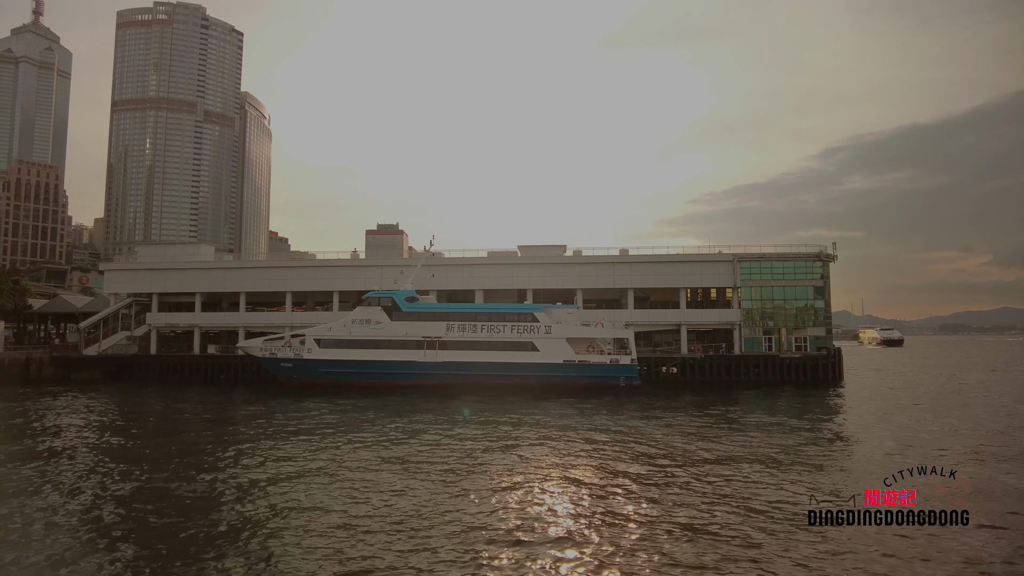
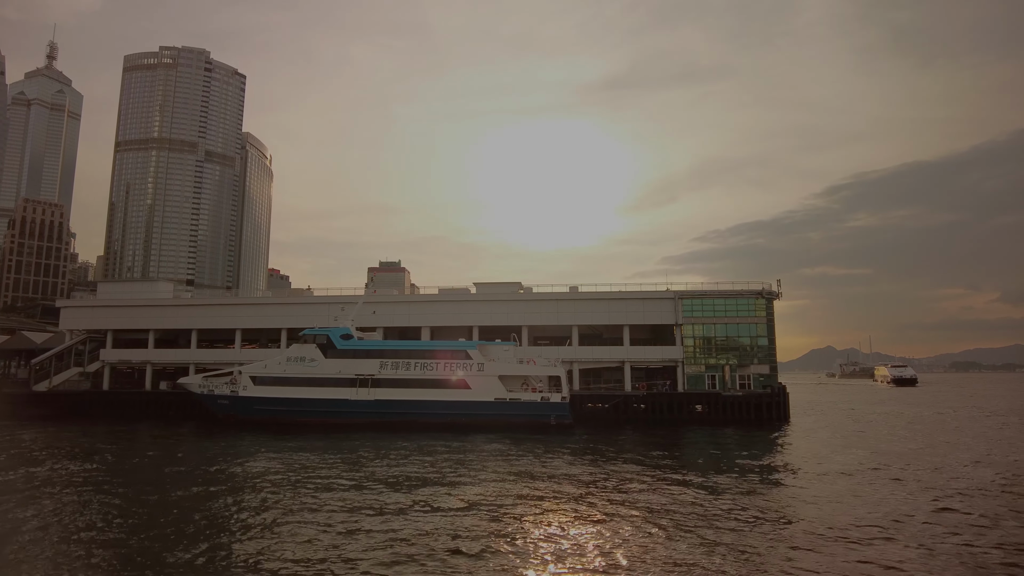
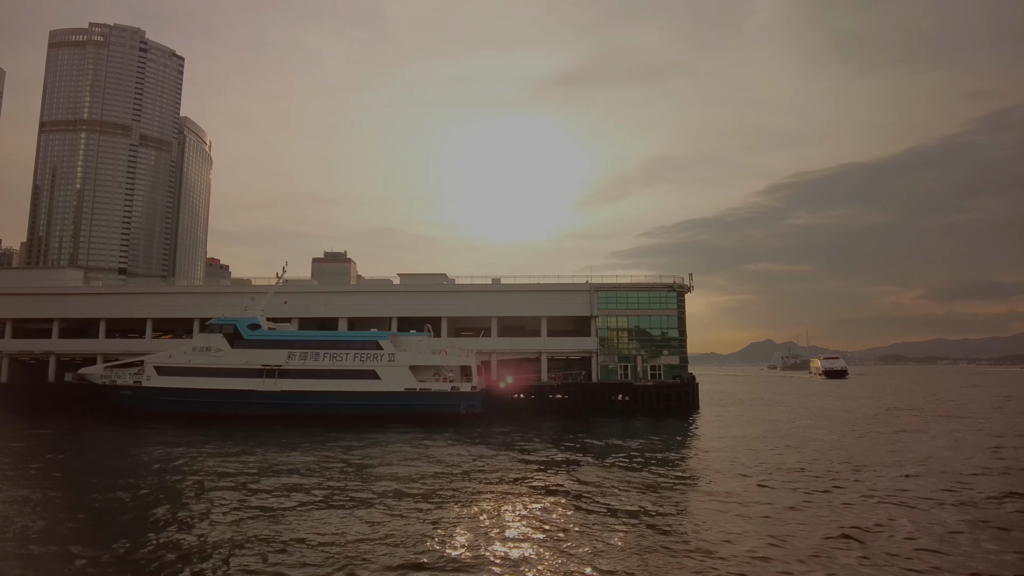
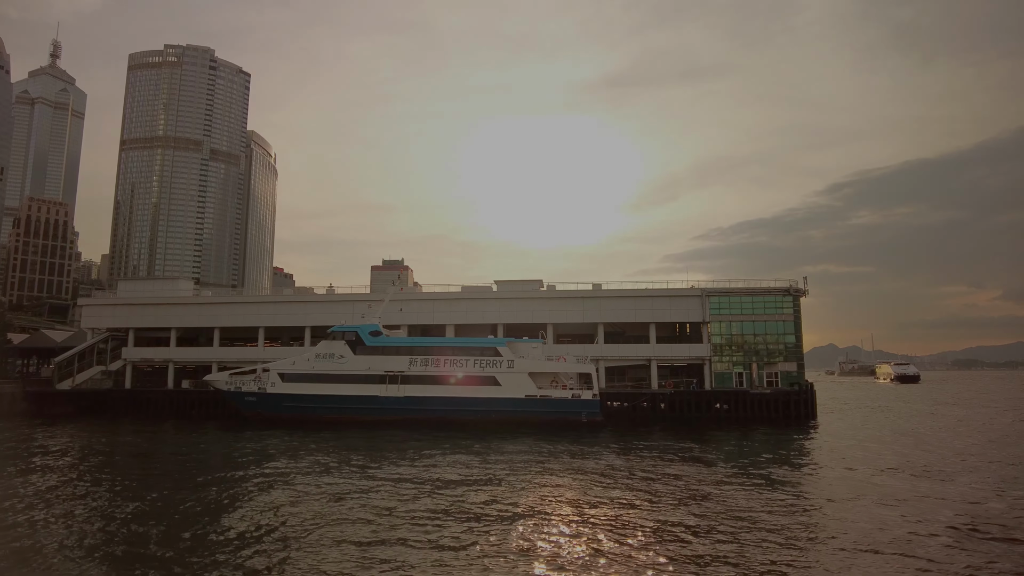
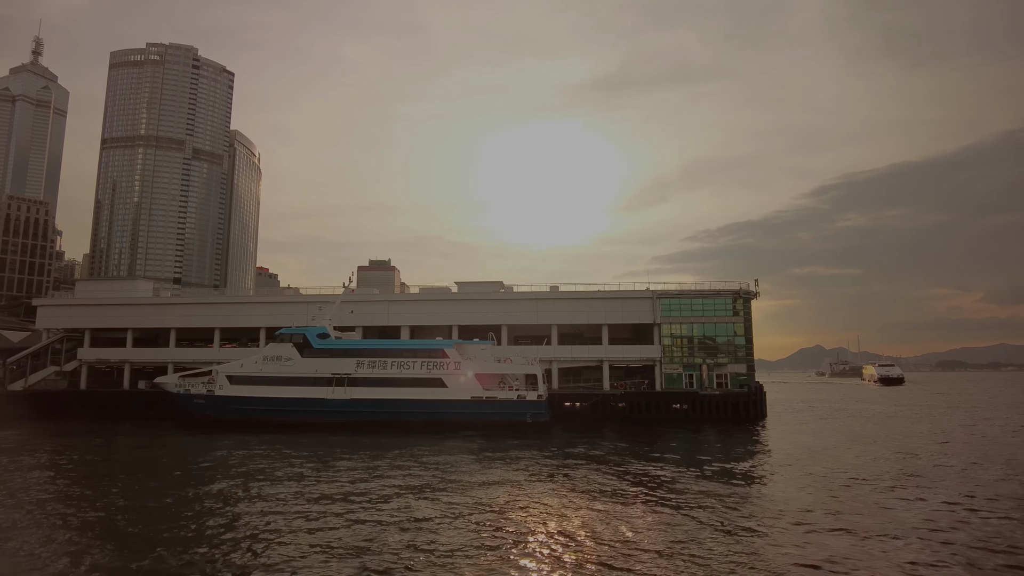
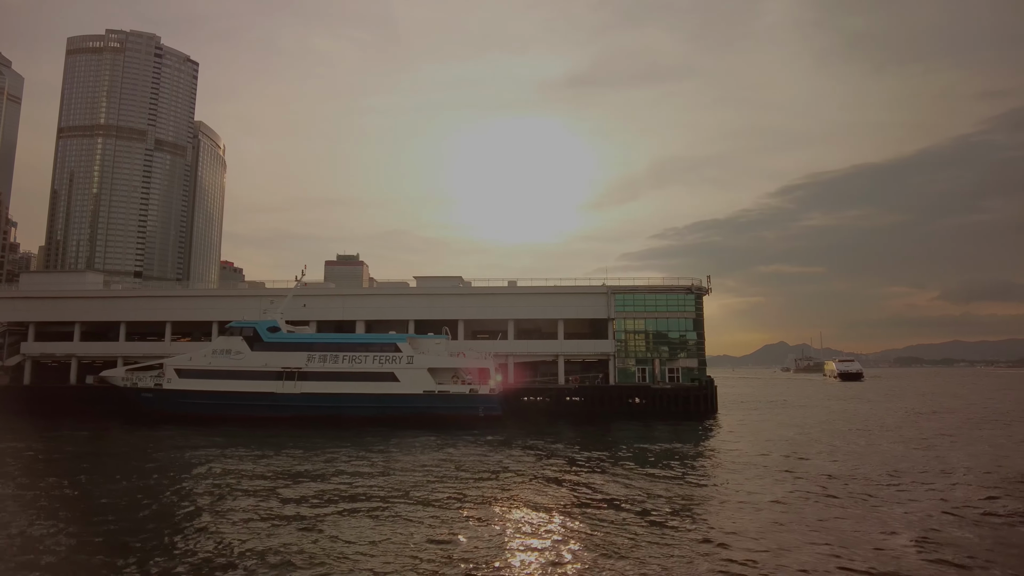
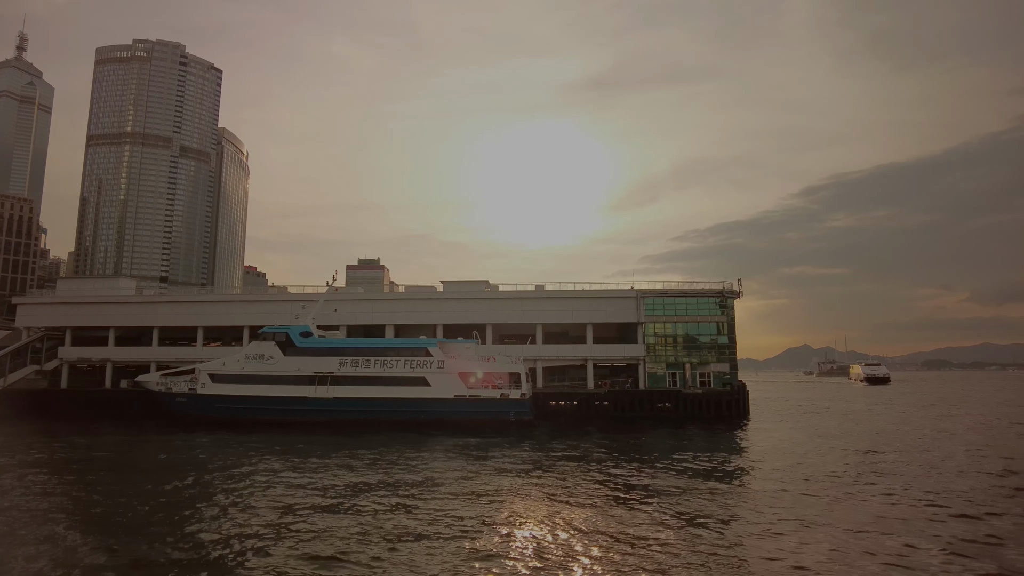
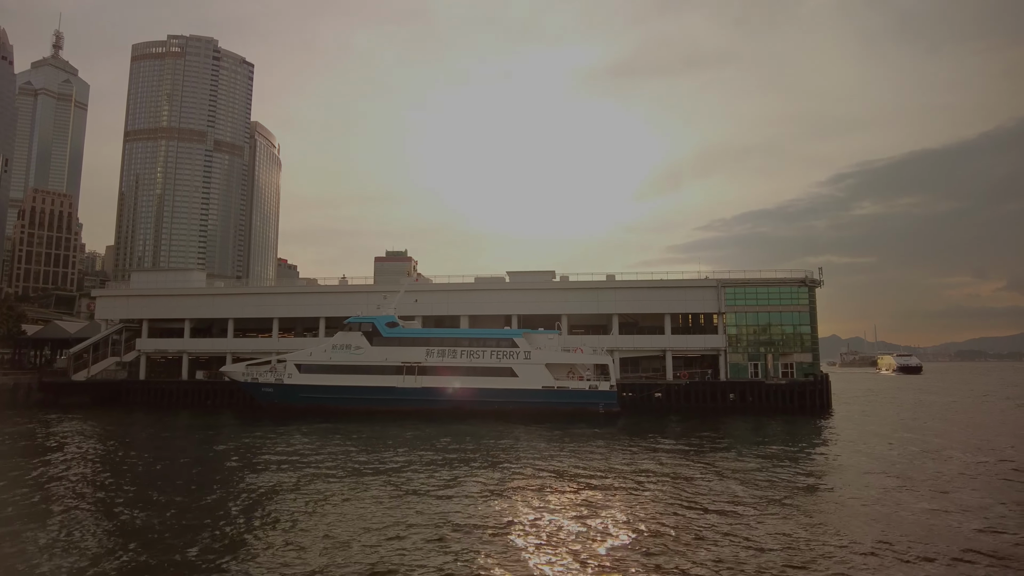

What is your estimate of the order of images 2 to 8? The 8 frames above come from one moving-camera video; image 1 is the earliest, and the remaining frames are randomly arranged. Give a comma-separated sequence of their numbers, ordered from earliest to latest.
8, 4, 2, 5, 7, 6, 3
